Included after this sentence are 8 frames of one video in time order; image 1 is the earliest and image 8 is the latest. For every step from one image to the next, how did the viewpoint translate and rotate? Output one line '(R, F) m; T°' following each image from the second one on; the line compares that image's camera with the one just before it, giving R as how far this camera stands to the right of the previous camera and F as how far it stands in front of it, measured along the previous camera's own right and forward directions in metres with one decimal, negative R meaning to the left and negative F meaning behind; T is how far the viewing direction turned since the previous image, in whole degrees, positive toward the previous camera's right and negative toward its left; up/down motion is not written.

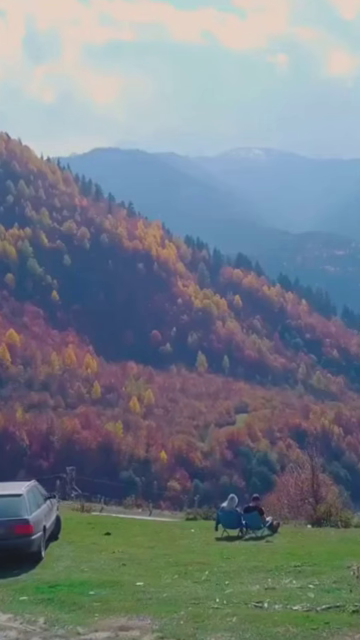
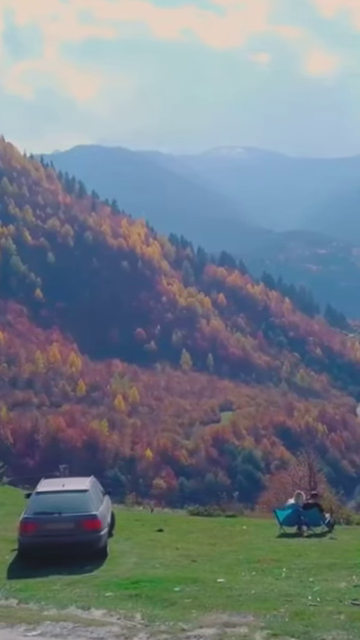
(-1.6, +0.1) m; +1°
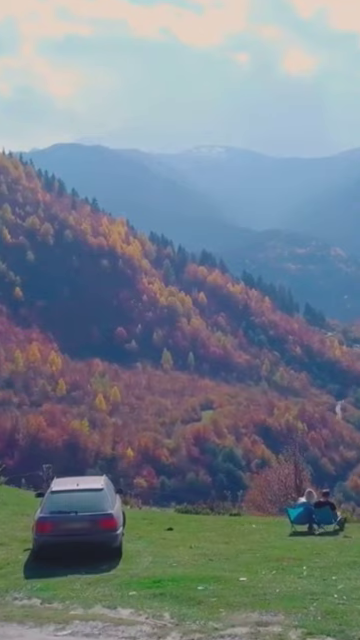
(-0.7, +0.1) m; +1°
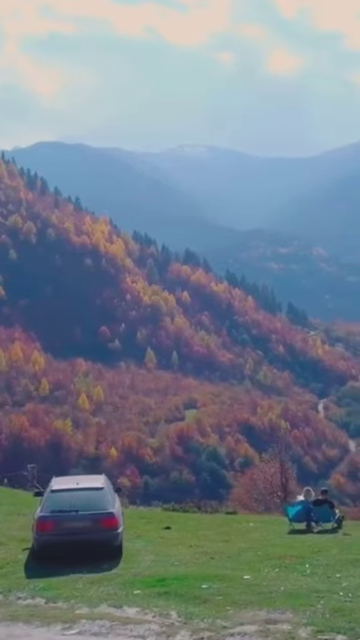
(-0.3, 0.0) m; +1°
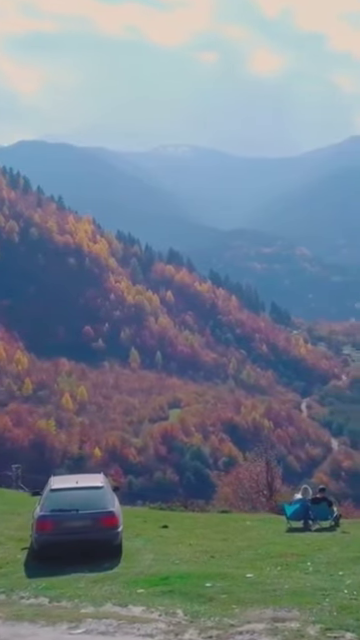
(-0.3, 0.0) m; +1°
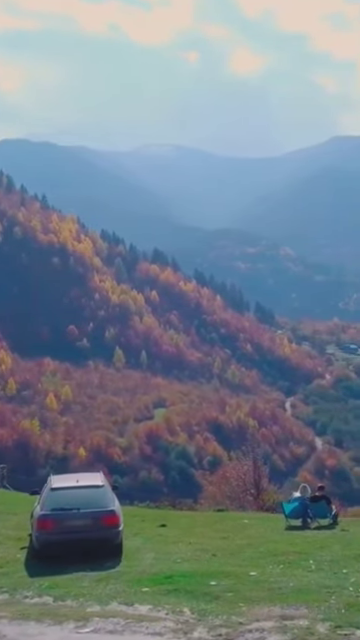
(-0.3, 0.0) m; +1°
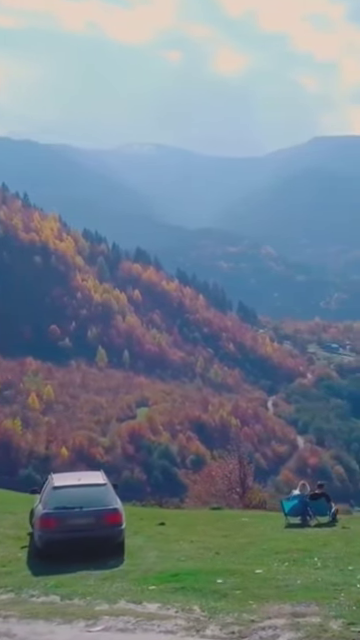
(-0.4, 0.0) m; +1°
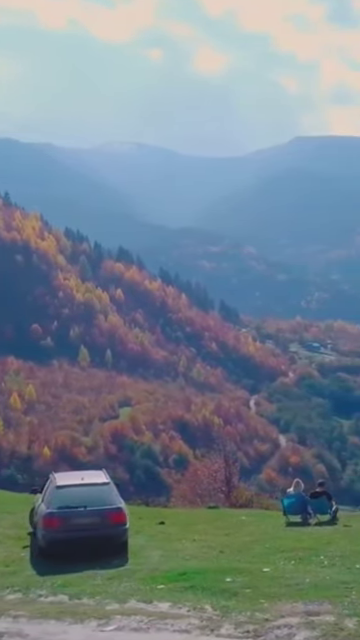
(-0.4, +0.1) m; +1°
